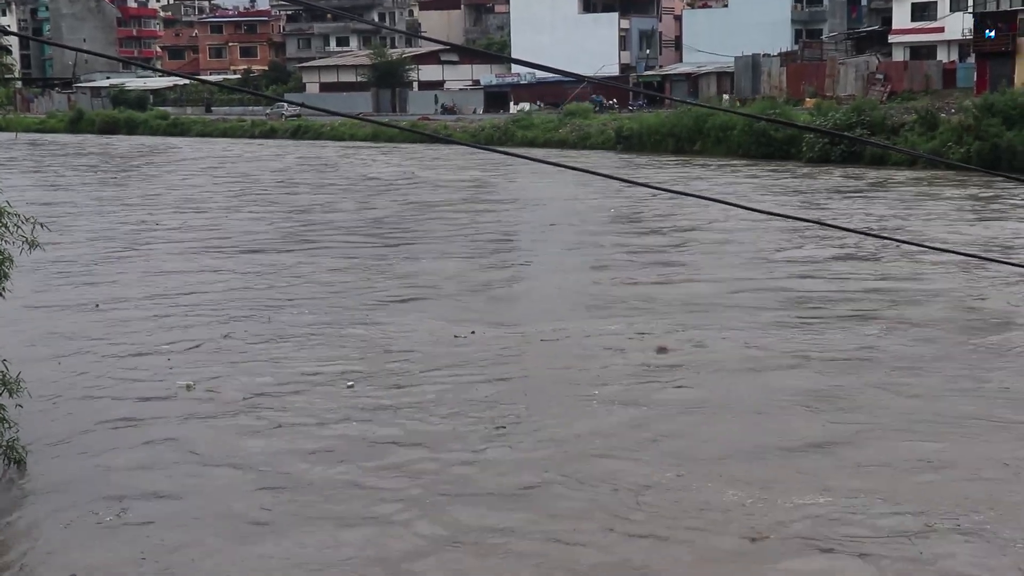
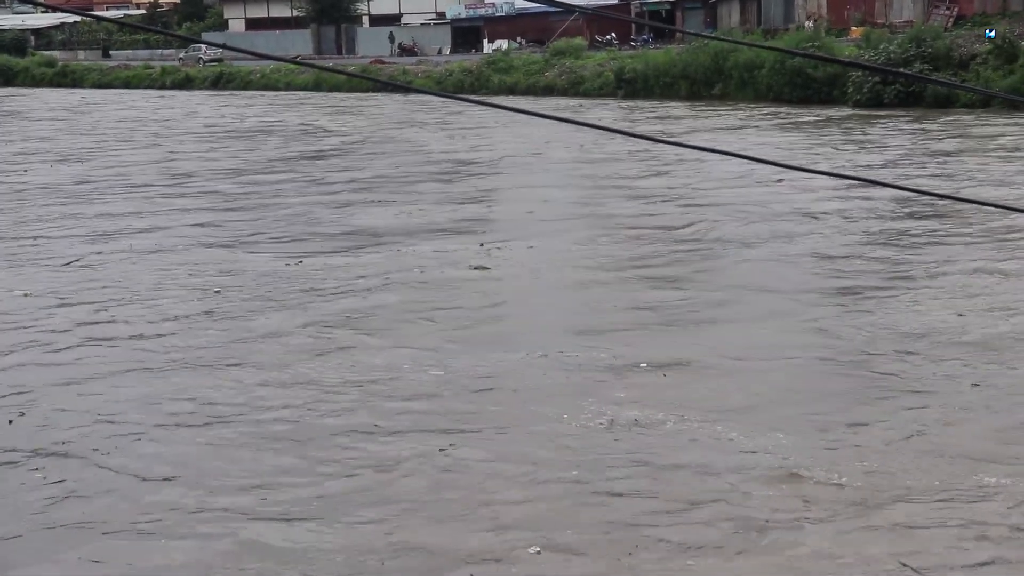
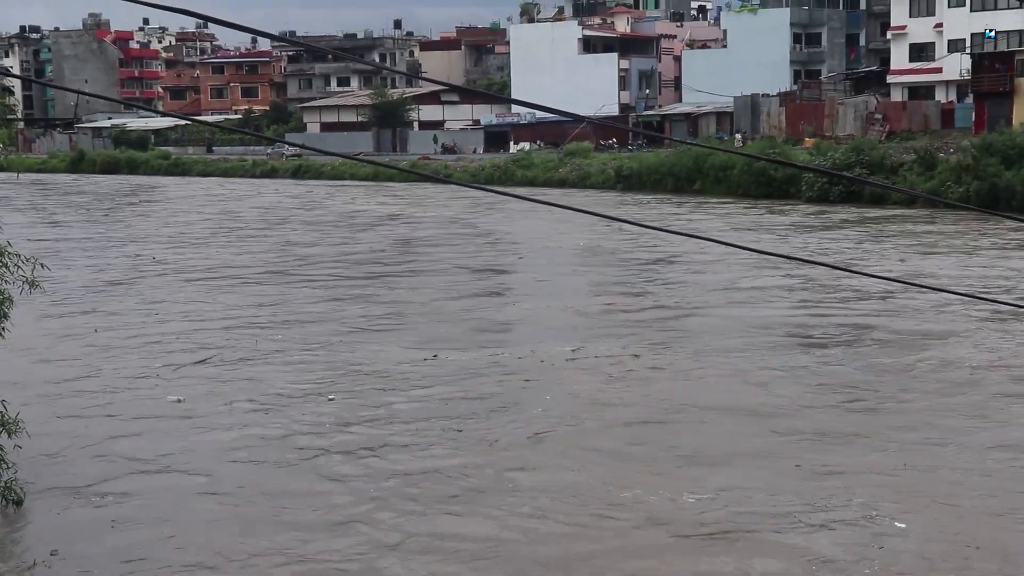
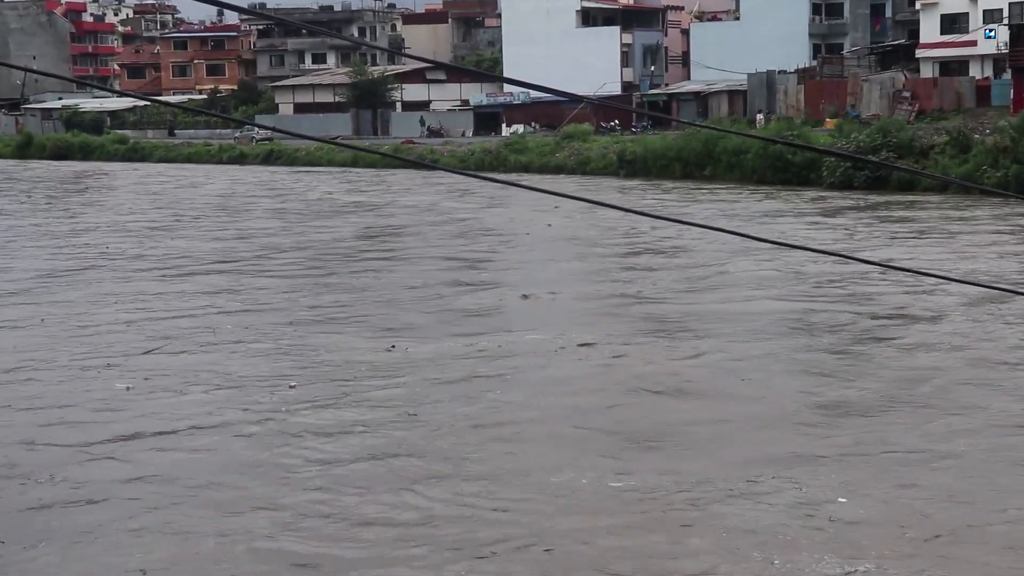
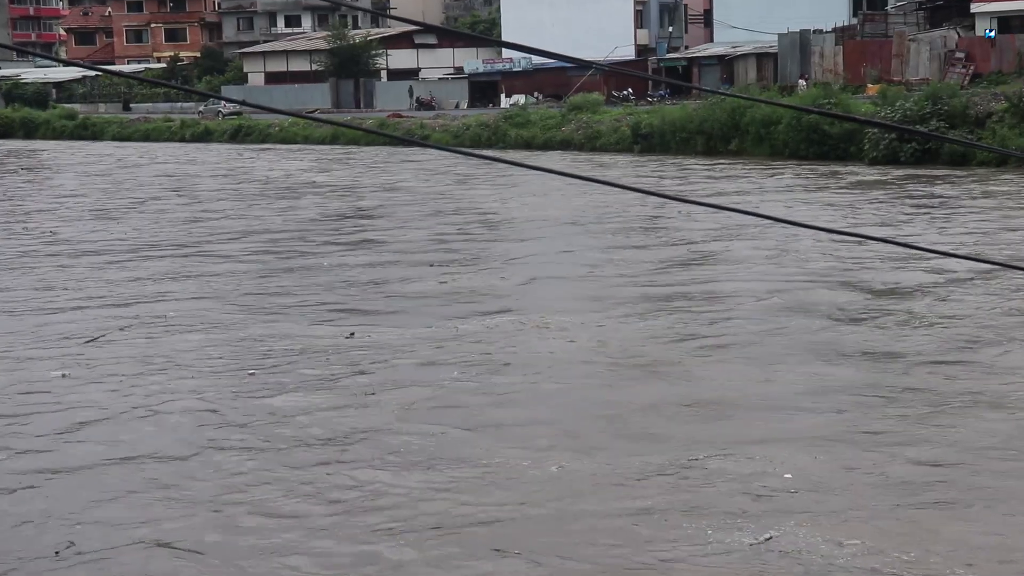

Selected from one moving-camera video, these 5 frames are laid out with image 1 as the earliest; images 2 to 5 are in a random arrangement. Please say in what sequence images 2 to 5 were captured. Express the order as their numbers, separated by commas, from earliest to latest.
3, 4, 5, 2
